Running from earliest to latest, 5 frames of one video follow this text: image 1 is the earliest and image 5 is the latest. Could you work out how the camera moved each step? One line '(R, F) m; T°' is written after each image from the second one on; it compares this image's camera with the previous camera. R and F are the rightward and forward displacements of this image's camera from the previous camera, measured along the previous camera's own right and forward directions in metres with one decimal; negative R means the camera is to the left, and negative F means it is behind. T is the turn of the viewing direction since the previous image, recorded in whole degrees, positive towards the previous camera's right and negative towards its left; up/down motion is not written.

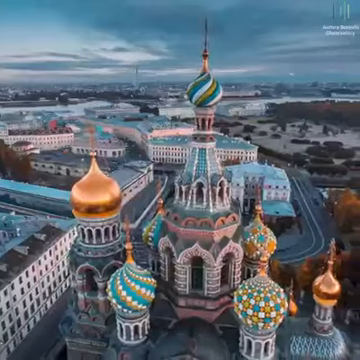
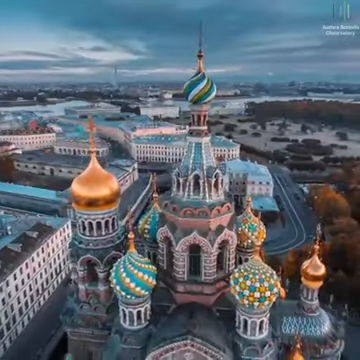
(-0.7, -0.9) m; +3°
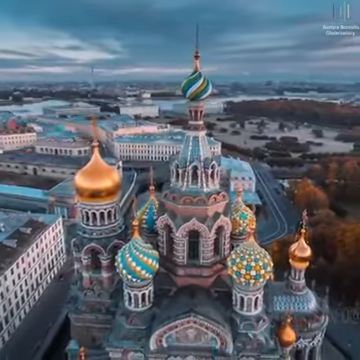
(-0.9, -1.2) m; +3°
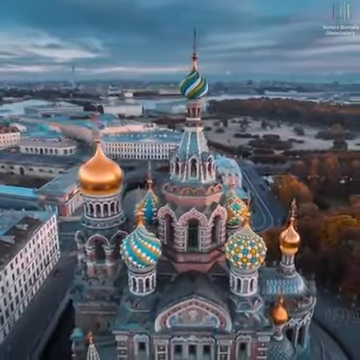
(-0.8, -1.1) m; +3°
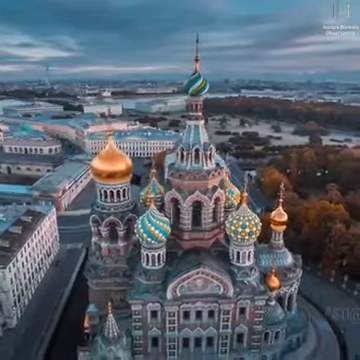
(-1.5, -2.4) m; +4°
